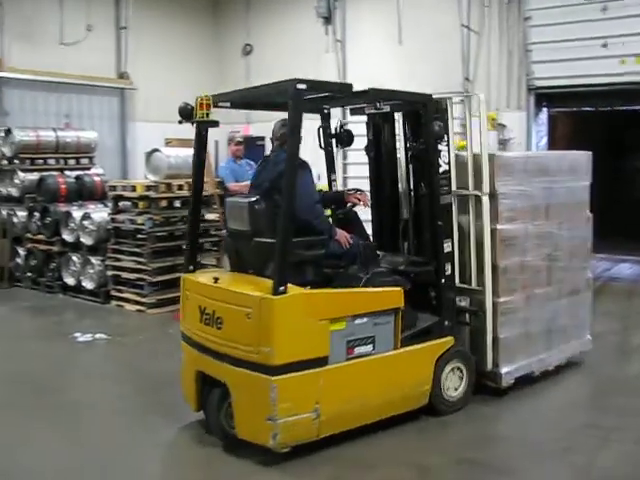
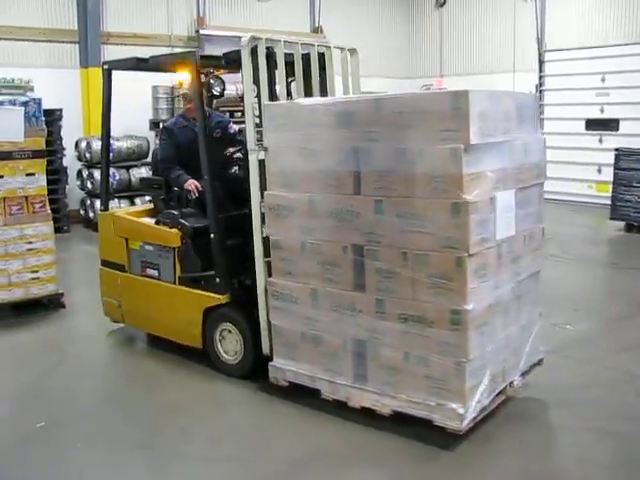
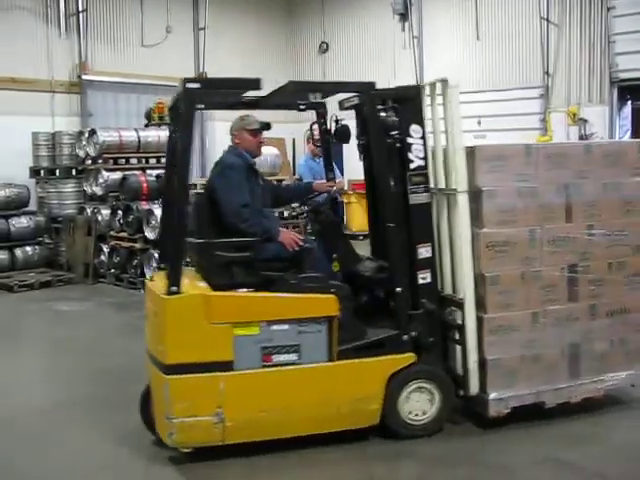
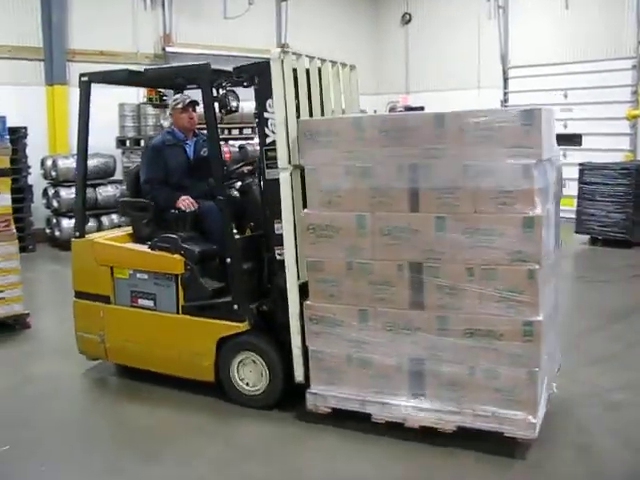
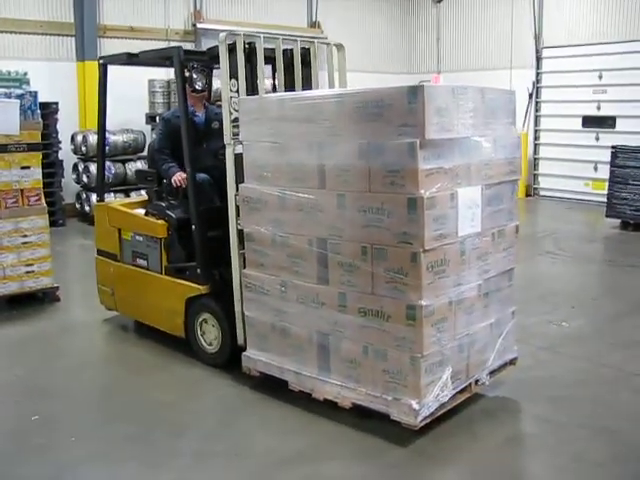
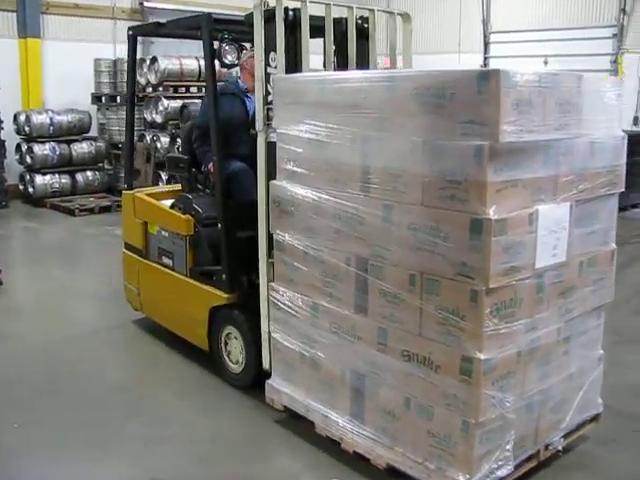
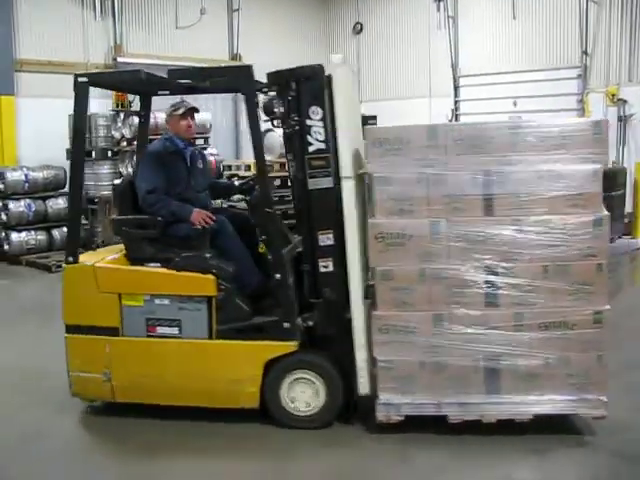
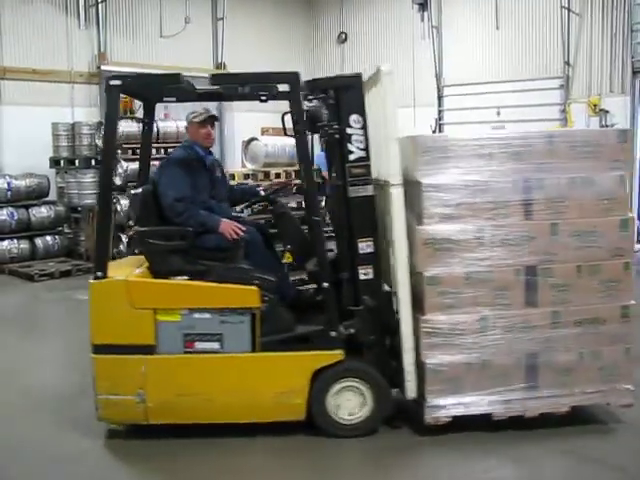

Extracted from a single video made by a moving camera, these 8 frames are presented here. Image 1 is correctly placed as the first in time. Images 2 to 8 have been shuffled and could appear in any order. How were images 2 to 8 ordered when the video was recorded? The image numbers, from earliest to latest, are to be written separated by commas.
3, 8, 7, 4, 2, 5, 6
